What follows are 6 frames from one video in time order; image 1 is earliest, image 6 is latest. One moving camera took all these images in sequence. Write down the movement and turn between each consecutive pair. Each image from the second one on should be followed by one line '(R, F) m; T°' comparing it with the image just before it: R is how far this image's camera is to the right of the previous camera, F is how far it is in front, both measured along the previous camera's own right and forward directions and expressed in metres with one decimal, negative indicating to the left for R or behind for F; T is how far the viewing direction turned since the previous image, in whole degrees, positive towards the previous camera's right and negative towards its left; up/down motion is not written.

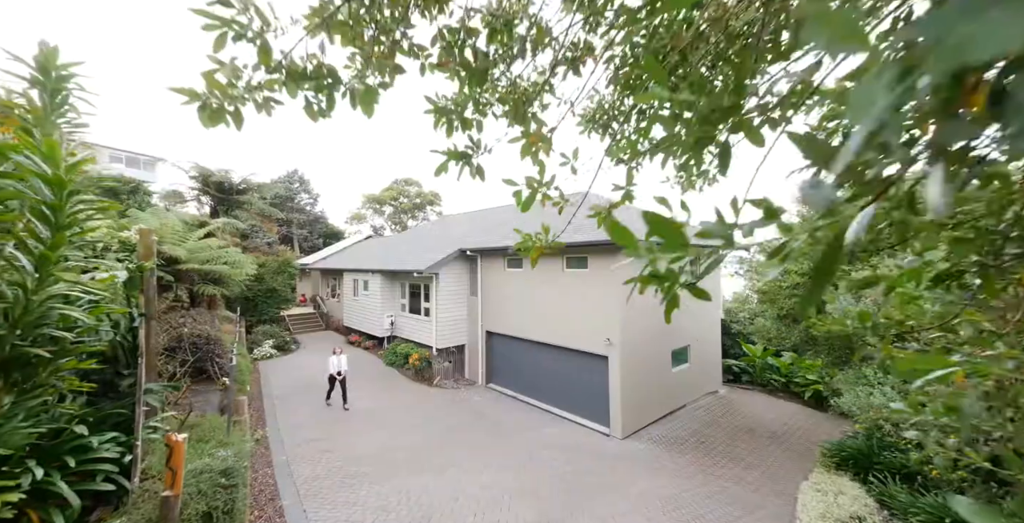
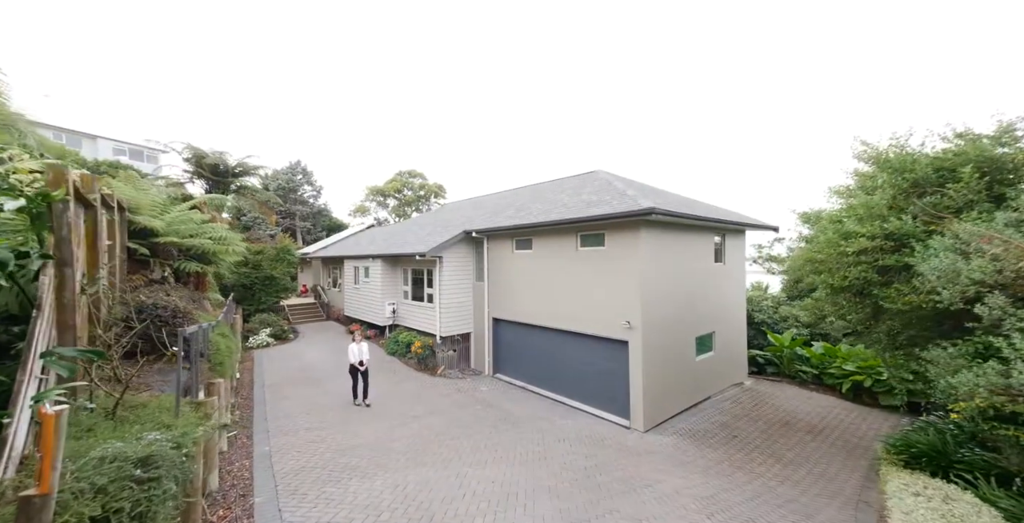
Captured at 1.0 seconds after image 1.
(-0.1, +0.9) m; -1°
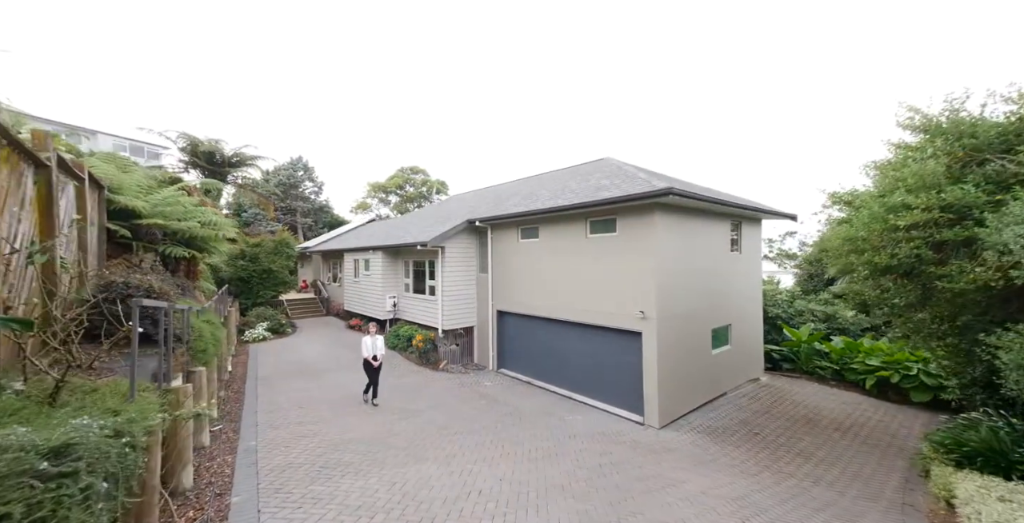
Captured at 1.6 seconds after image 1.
(-0.1, +0.6) m; 0°
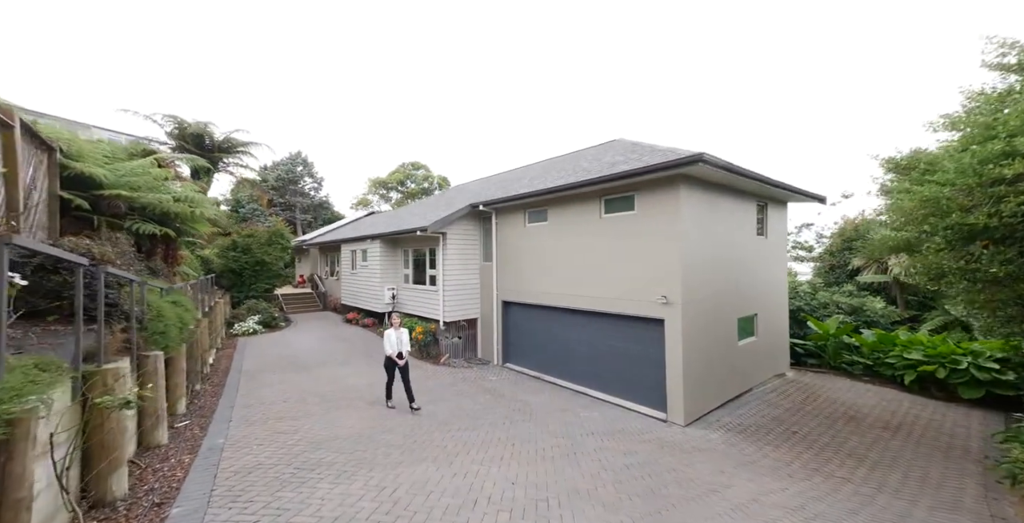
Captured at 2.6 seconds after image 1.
(-0.1, +0.9) m; 0°
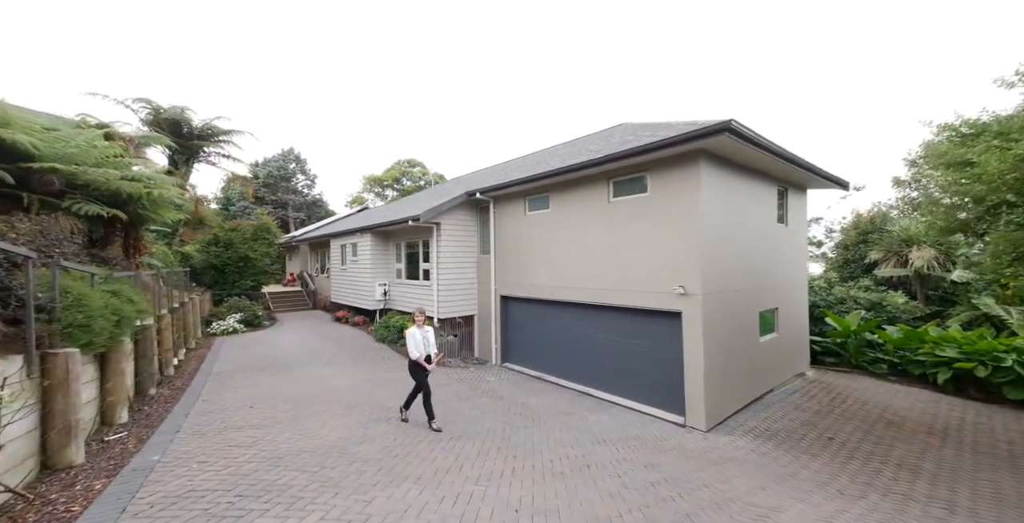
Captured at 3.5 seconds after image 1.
(-0.1, +0.9) m; 0°
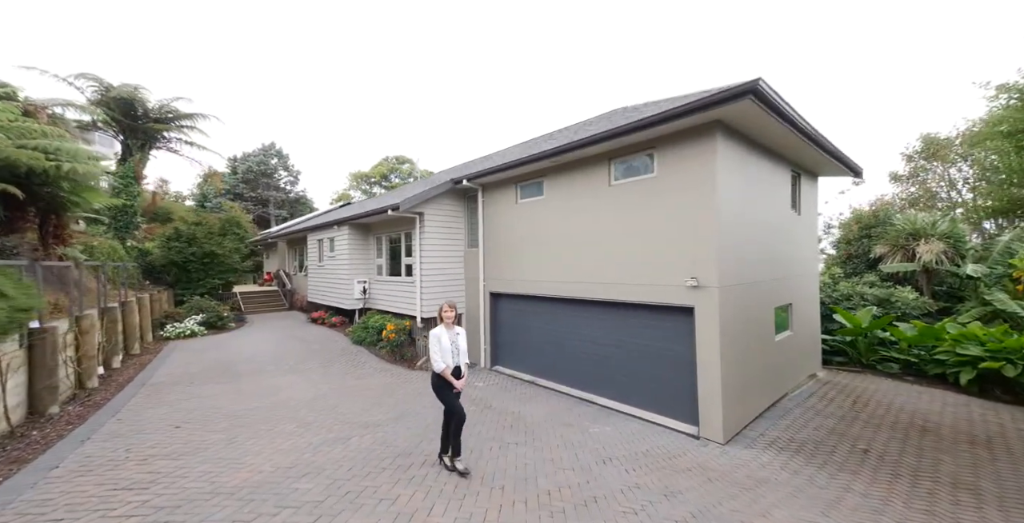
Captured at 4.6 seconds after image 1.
(0.0, +1.0) m; +2°
